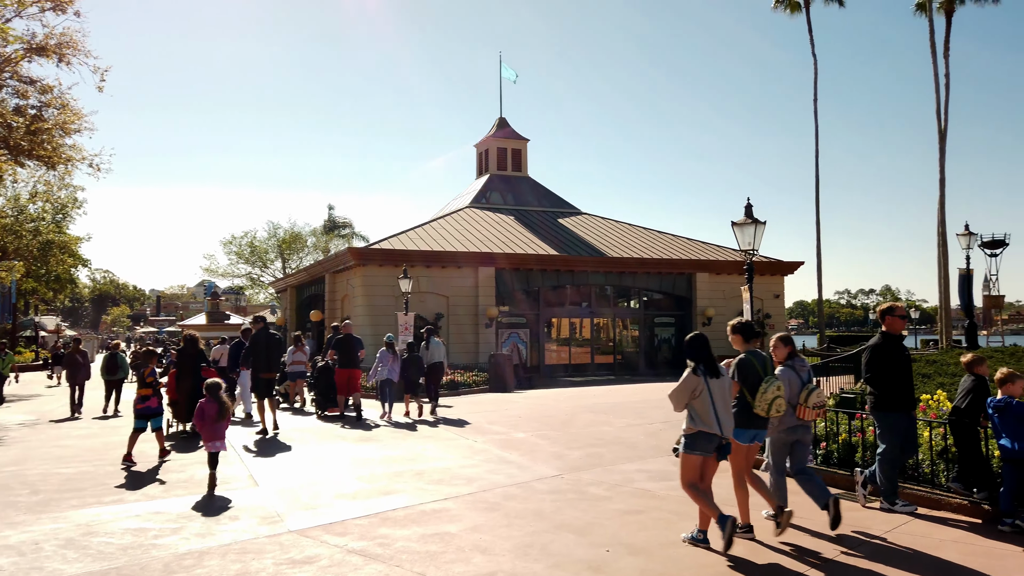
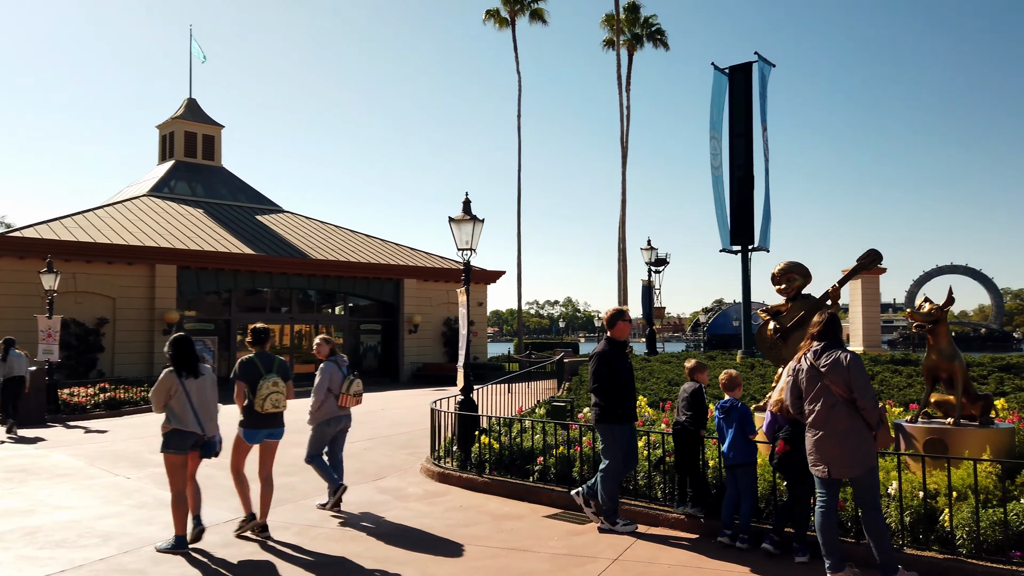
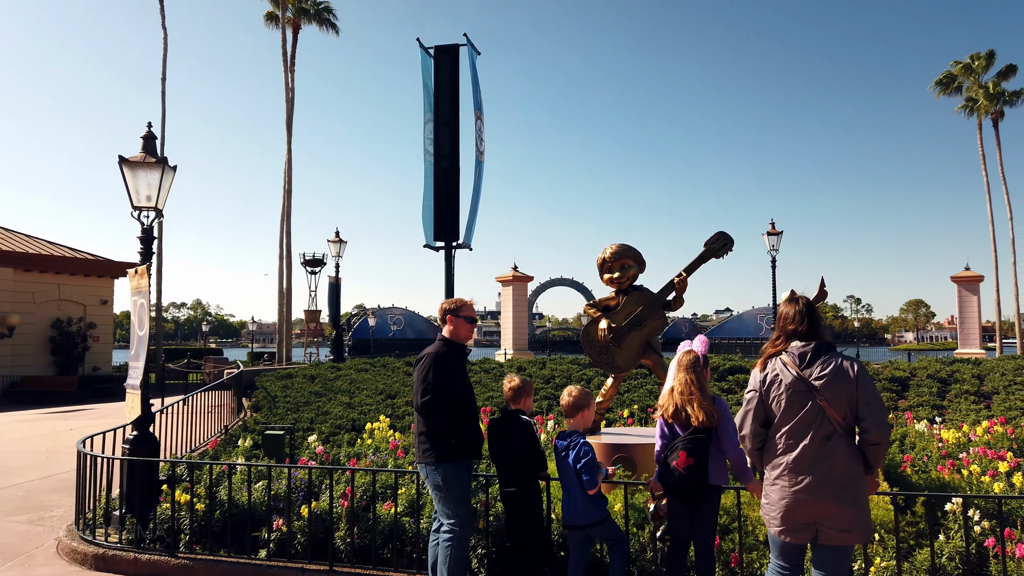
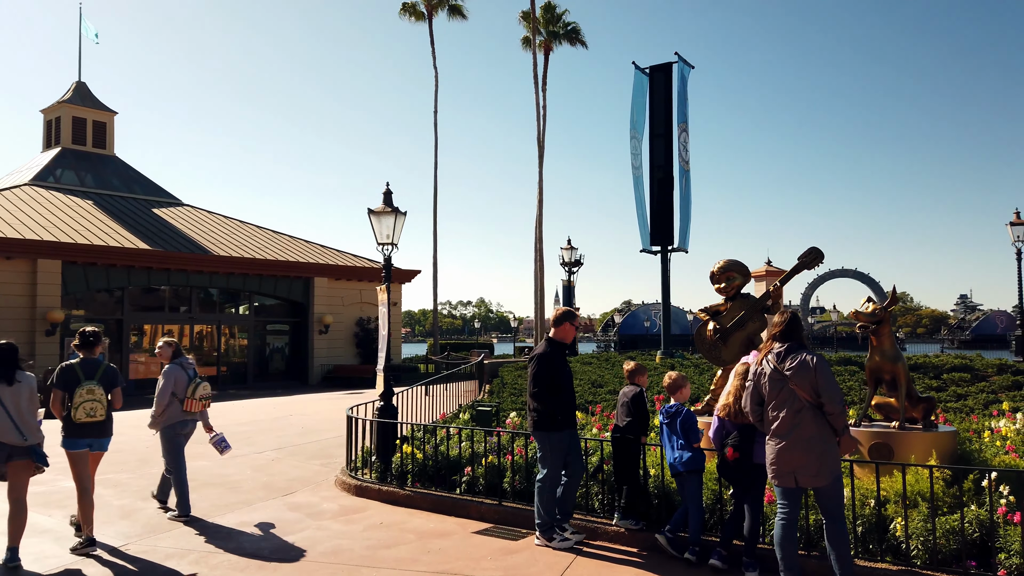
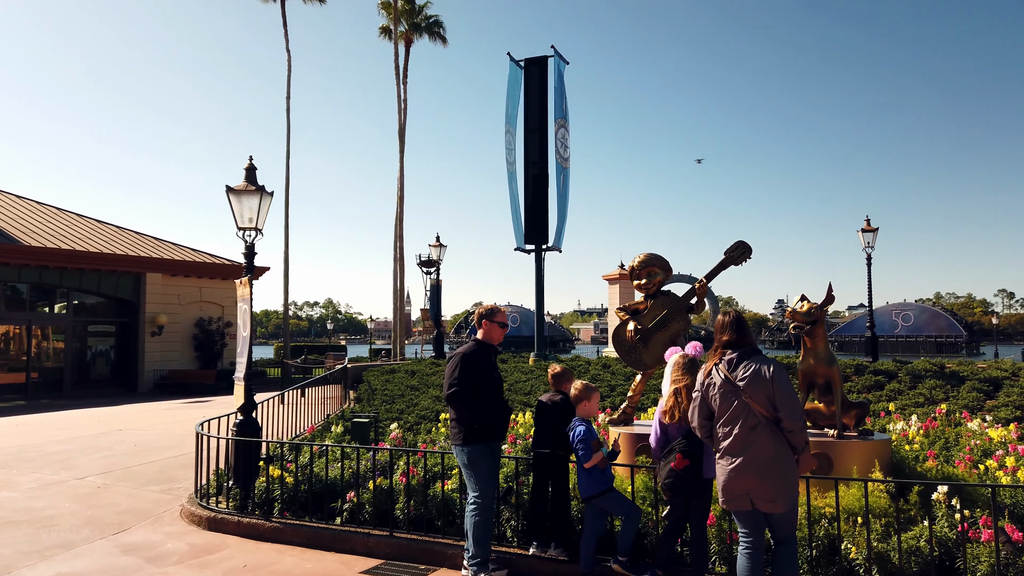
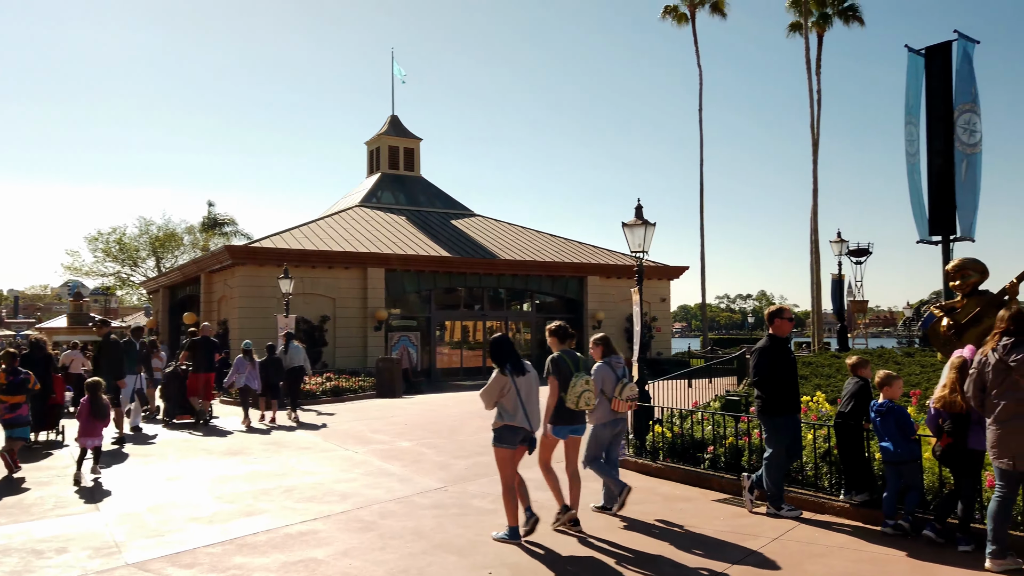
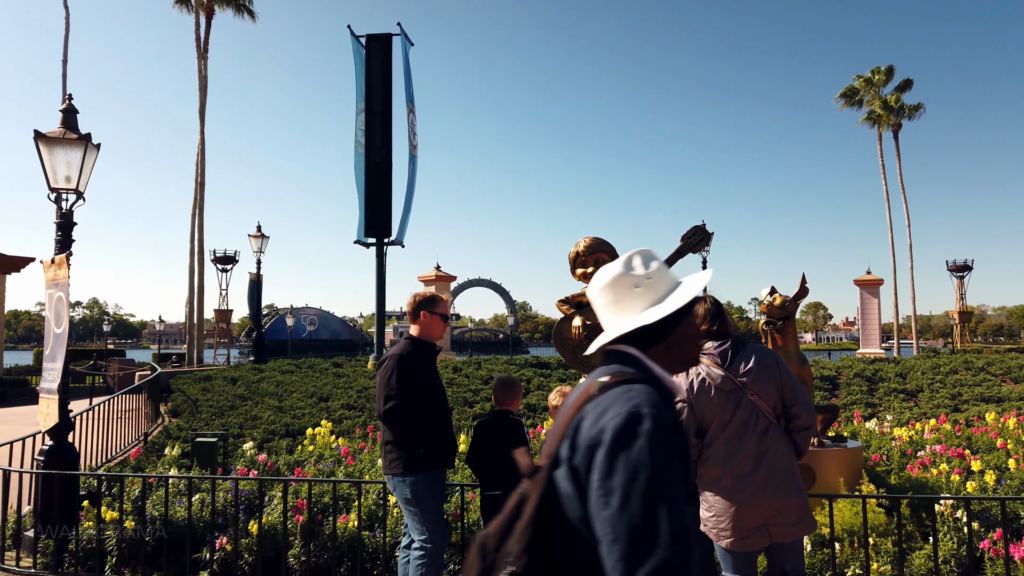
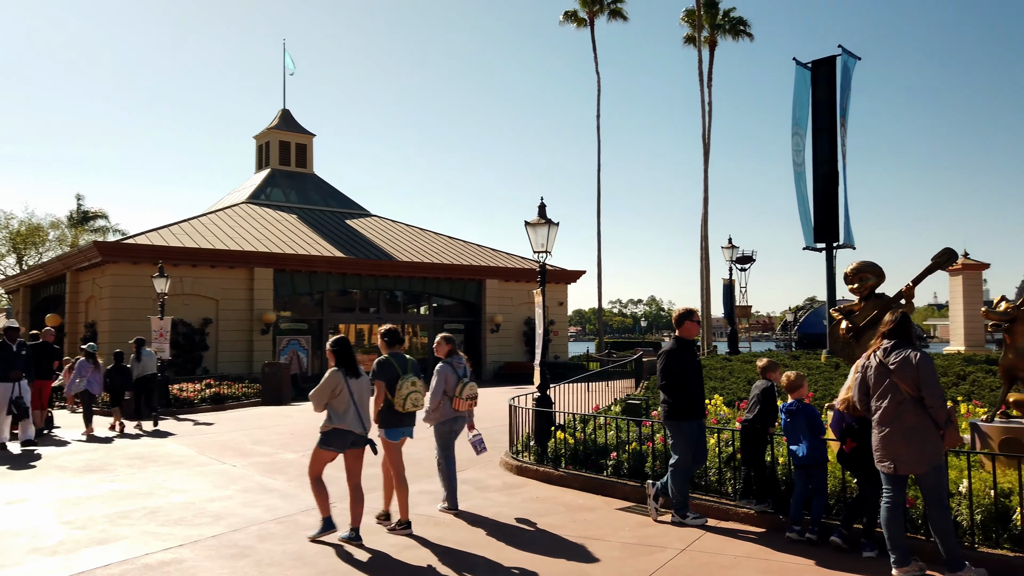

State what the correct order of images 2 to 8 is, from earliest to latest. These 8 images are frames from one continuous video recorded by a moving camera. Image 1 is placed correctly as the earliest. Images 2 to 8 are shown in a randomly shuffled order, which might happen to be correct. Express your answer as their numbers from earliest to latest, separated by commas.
6, 8, 2, 4, 5, 3, 7
